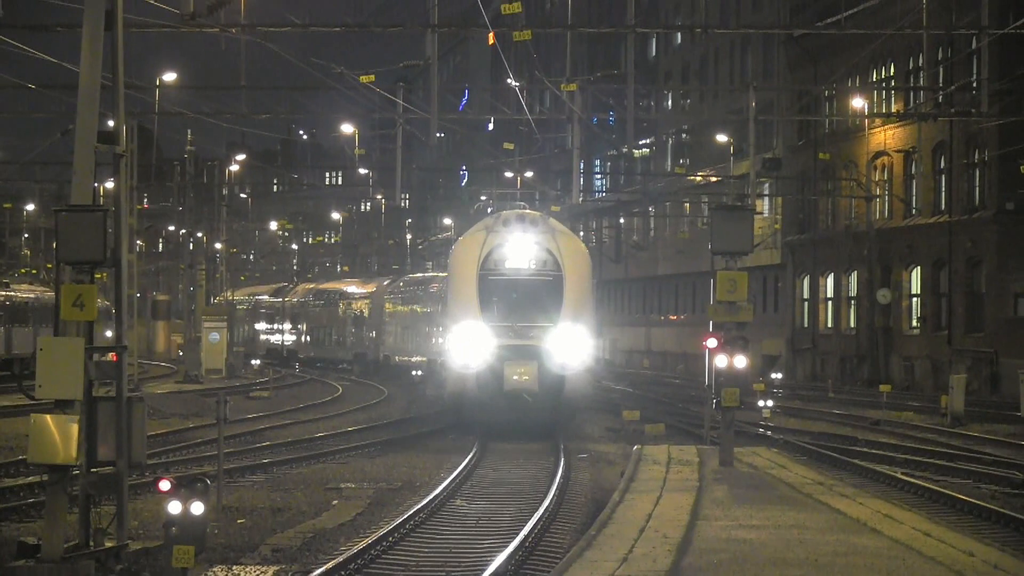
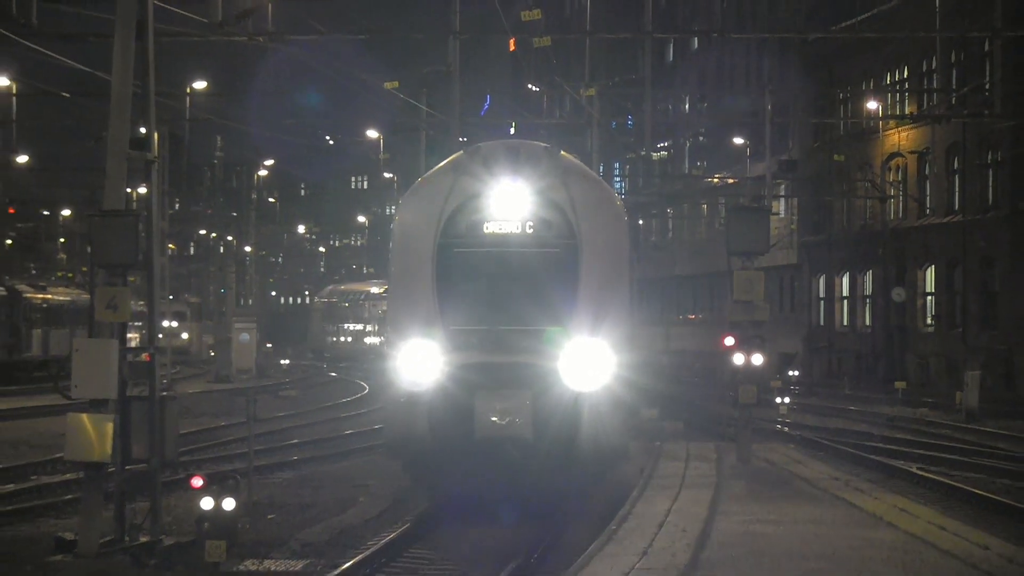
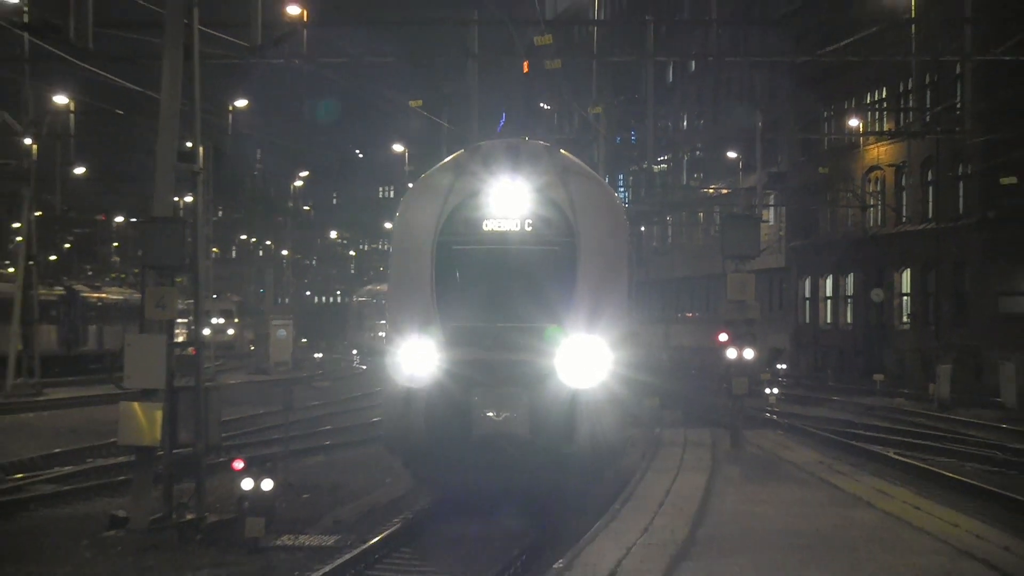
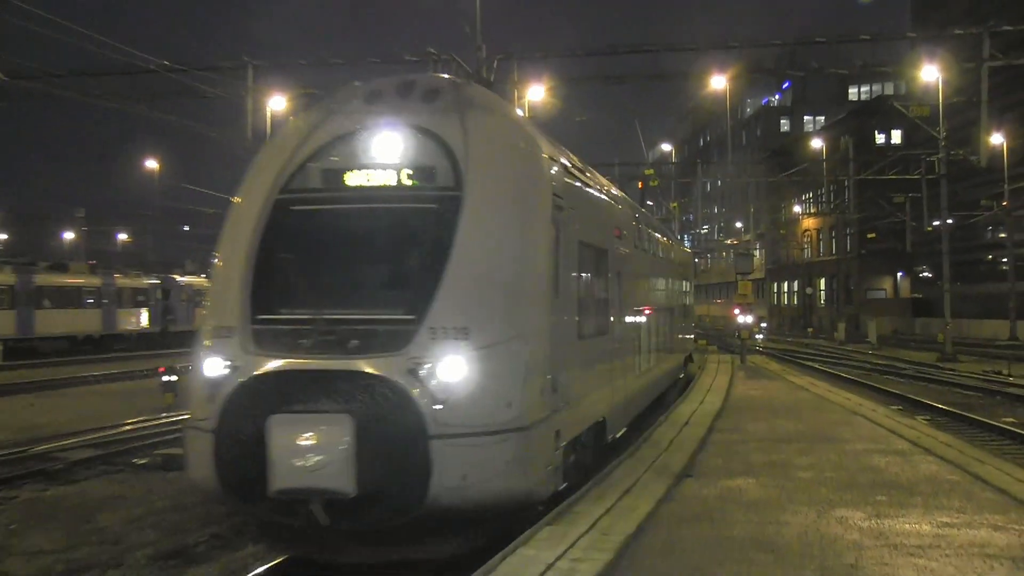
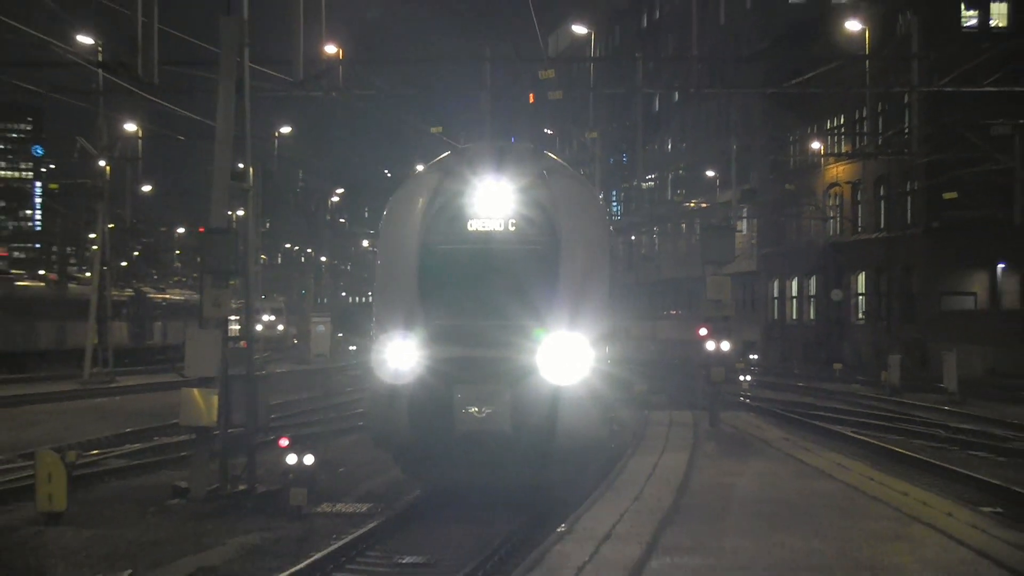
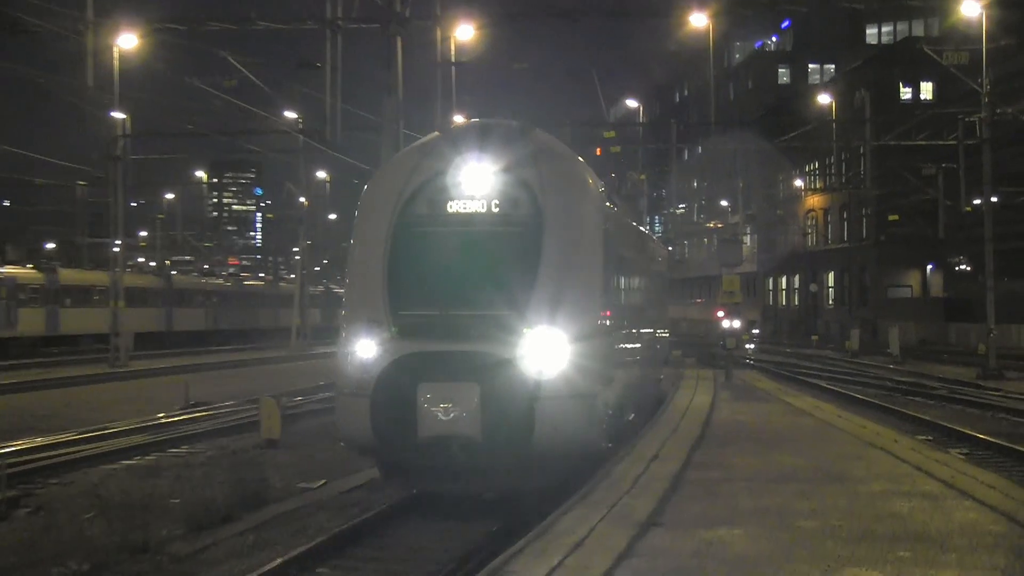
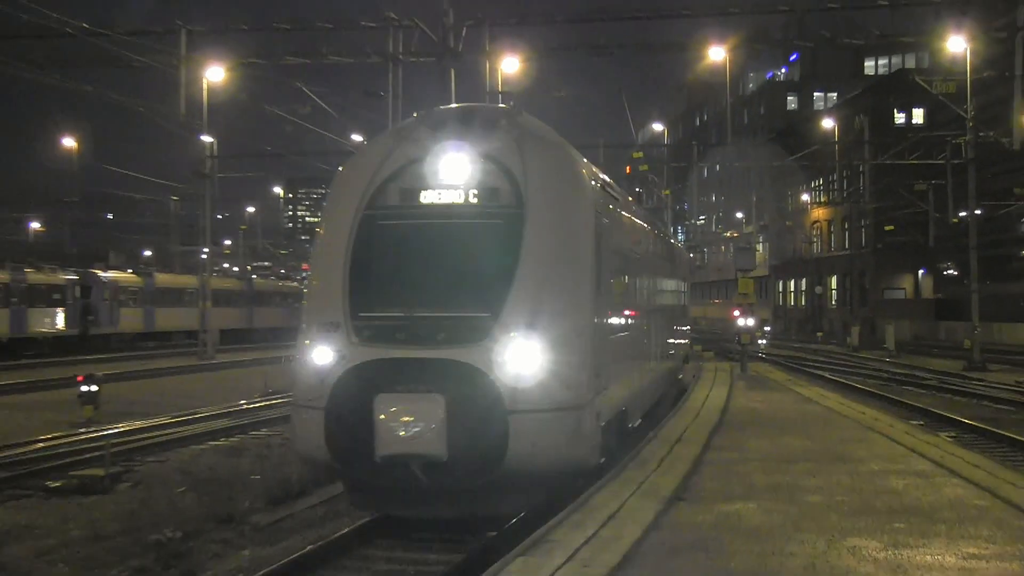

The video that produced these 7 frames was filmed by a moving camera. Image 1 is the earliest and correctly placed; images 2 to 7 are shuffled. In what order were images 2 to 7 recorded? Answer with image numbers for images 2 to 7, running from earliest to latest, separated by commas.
2, 3, 5, 6, 7, 4
